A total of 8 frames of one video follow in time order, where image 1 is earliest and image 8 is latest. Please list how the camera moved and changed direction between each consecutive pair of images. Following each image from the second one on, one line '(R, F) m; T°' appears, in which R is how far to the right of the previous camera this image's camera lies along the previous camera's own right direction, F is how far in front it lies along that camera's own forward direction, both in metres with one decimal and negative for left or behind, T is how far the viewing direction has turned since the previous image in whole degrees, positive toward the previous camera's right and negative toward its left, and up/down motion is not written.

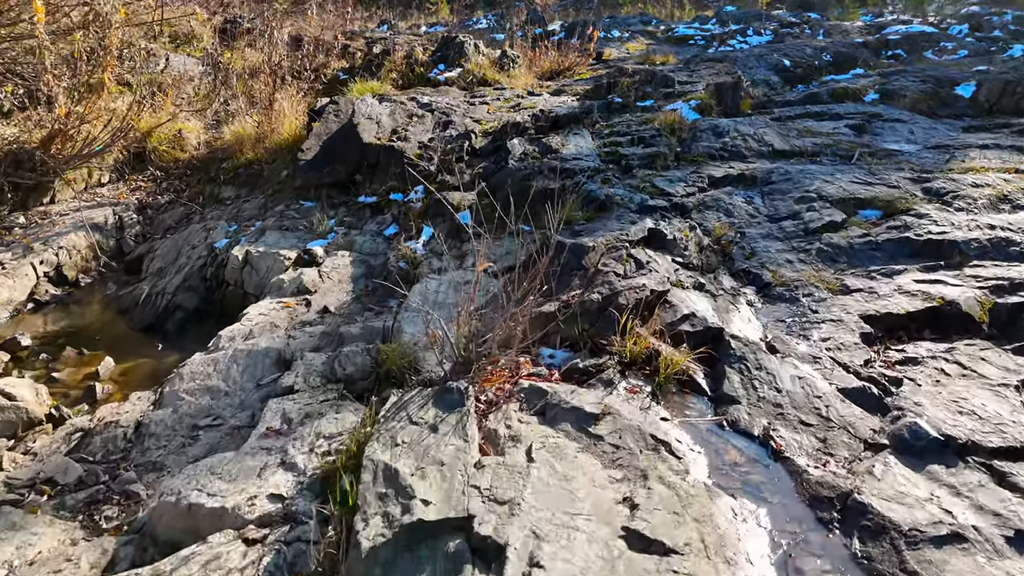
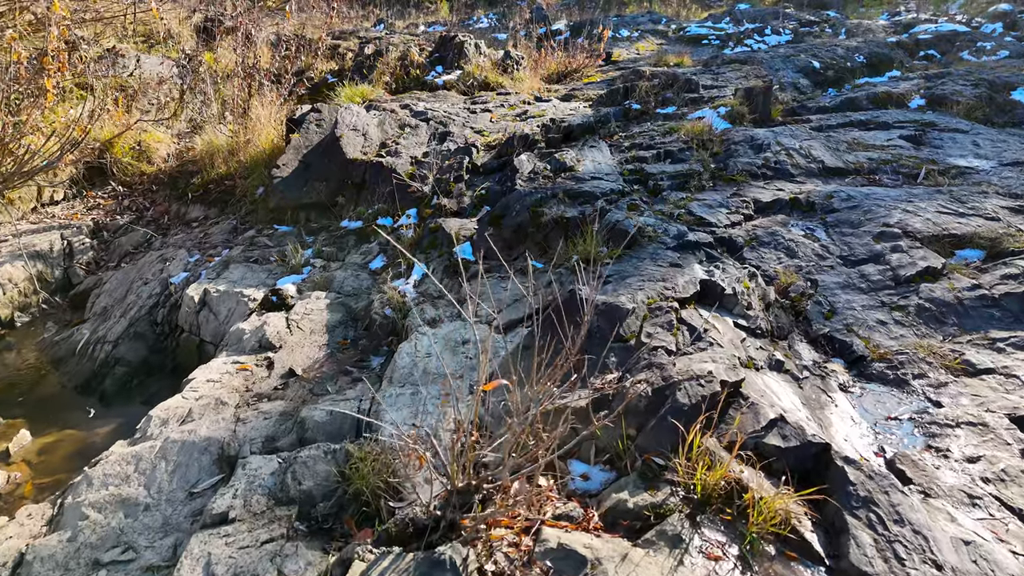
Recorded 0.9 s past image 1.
(-0.1, +0.9) m; 0°
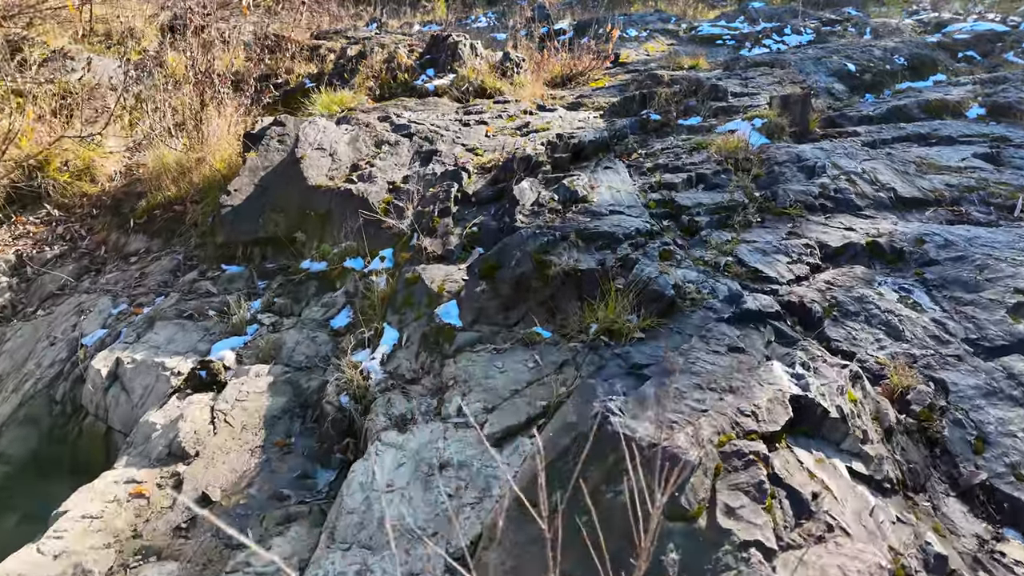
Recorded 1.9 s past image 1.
(0.0, +1.0) m; 0°
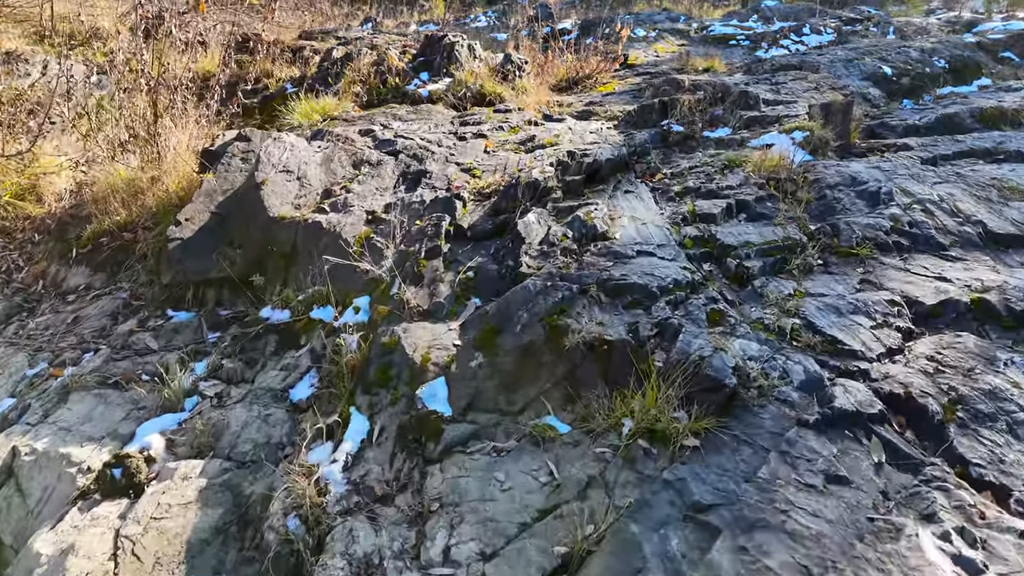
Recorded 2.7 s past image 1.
(0.0, +0.8) m; 0°
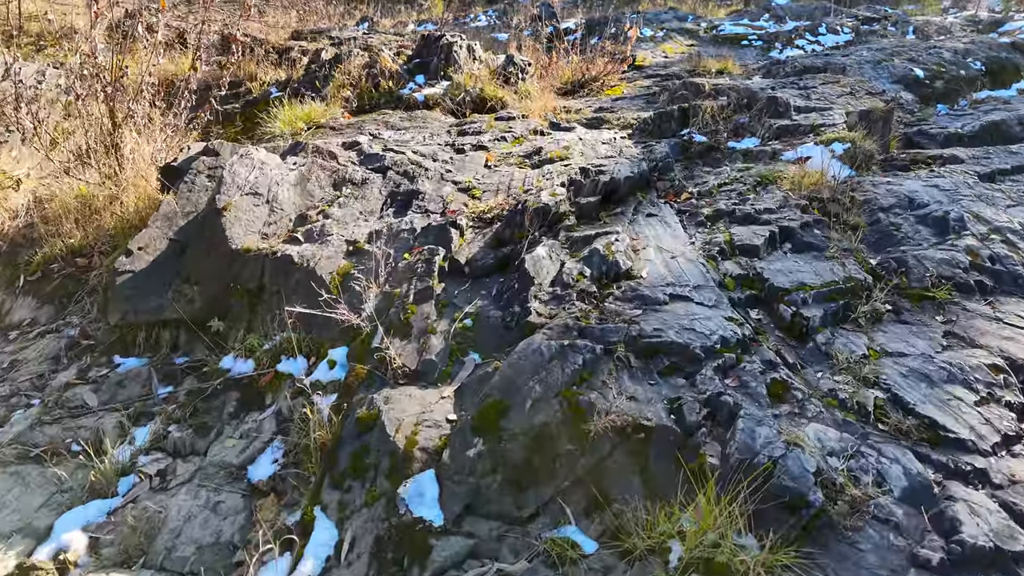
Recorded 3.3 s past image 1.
(0.0, +0.6) m; 0°
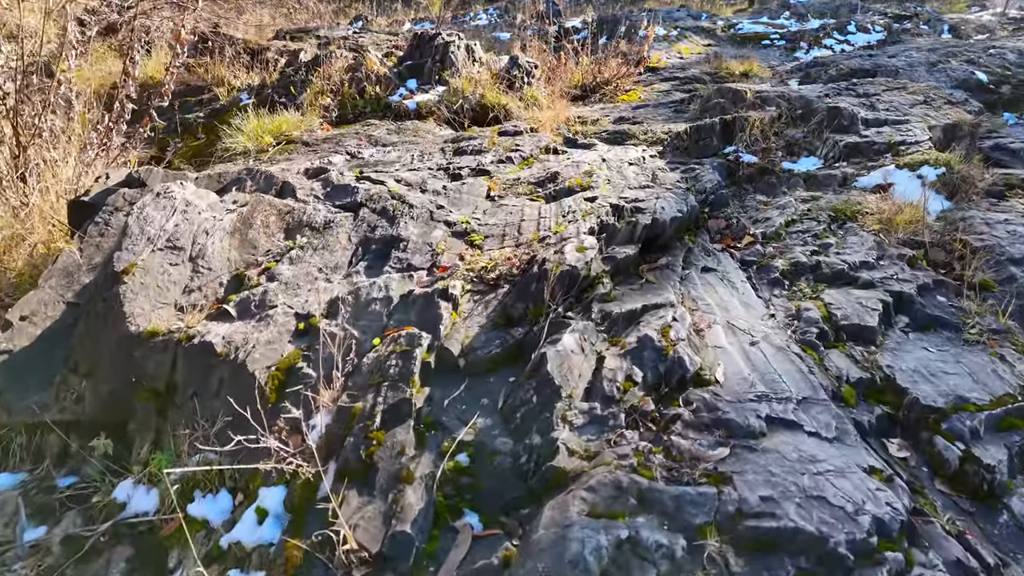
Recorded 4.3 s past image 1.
(-0.1, +0.9) m; 0°
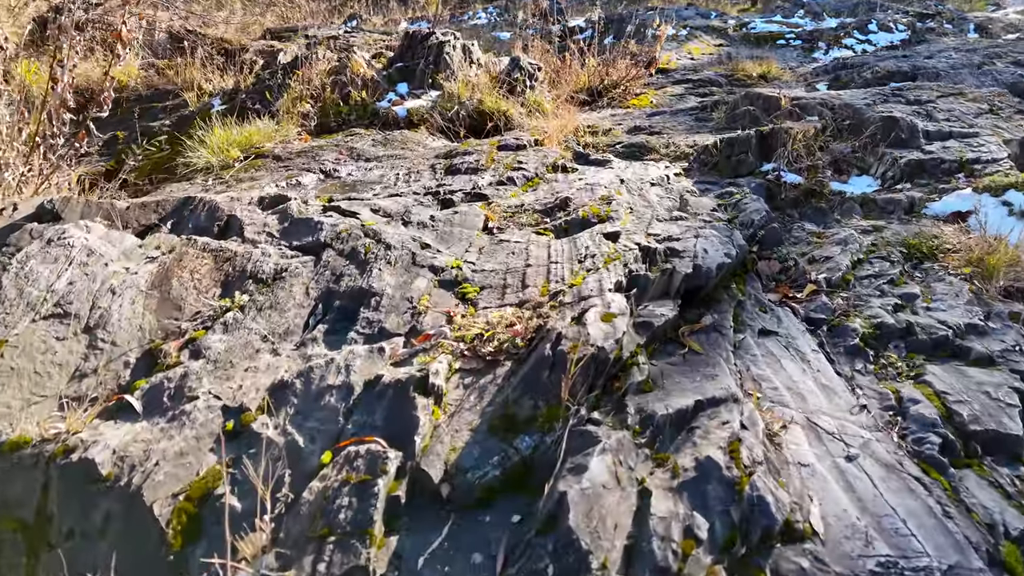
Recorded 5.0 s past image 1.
(0.0, +0.6) m; 0°
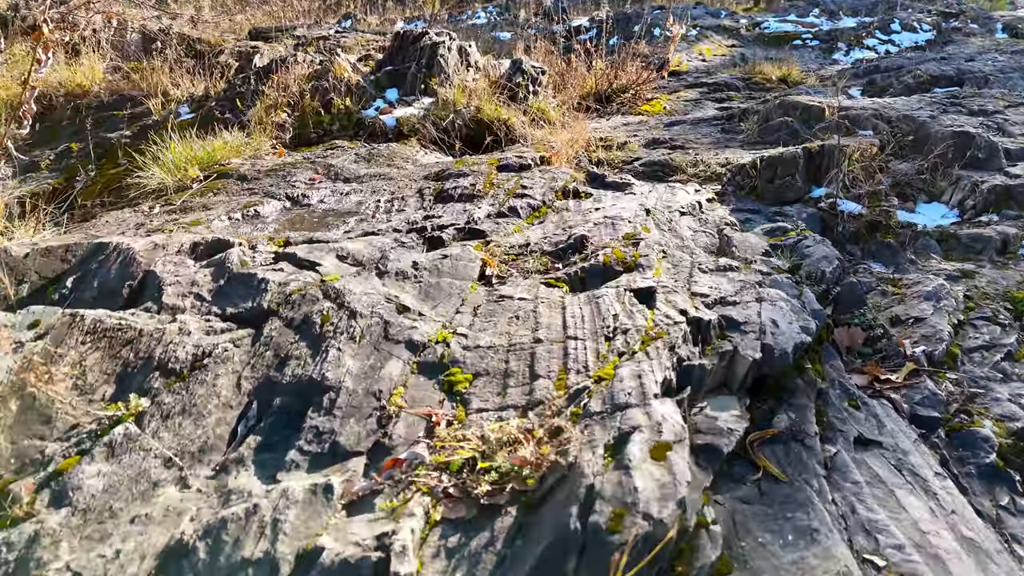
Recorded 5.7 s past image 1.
(0.0, +0.6) m; 0°
